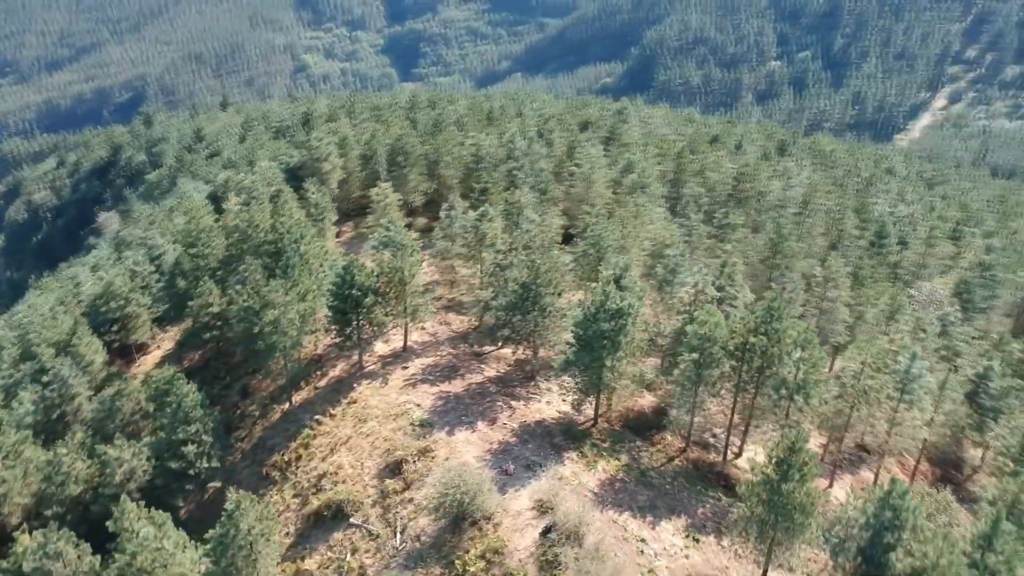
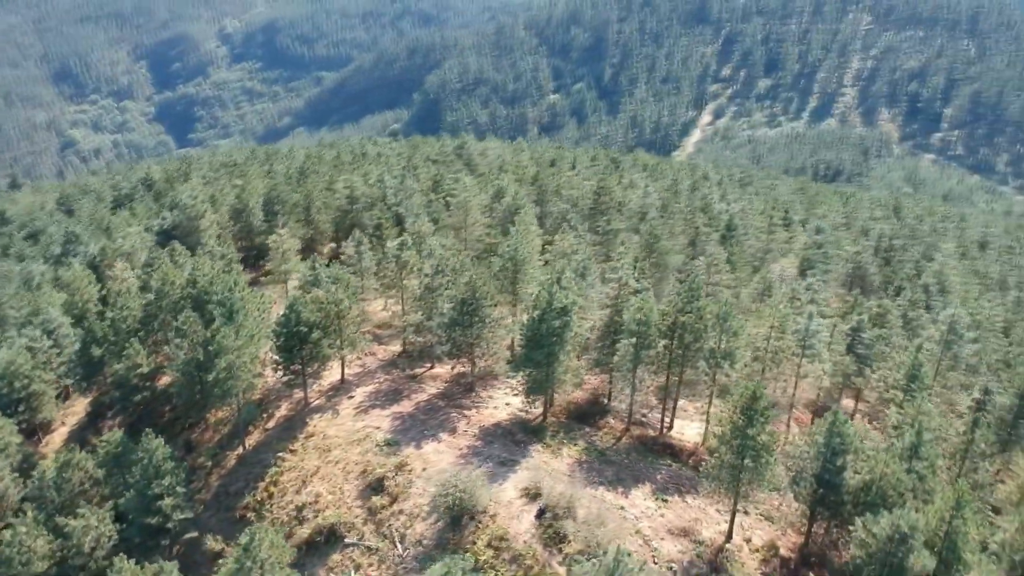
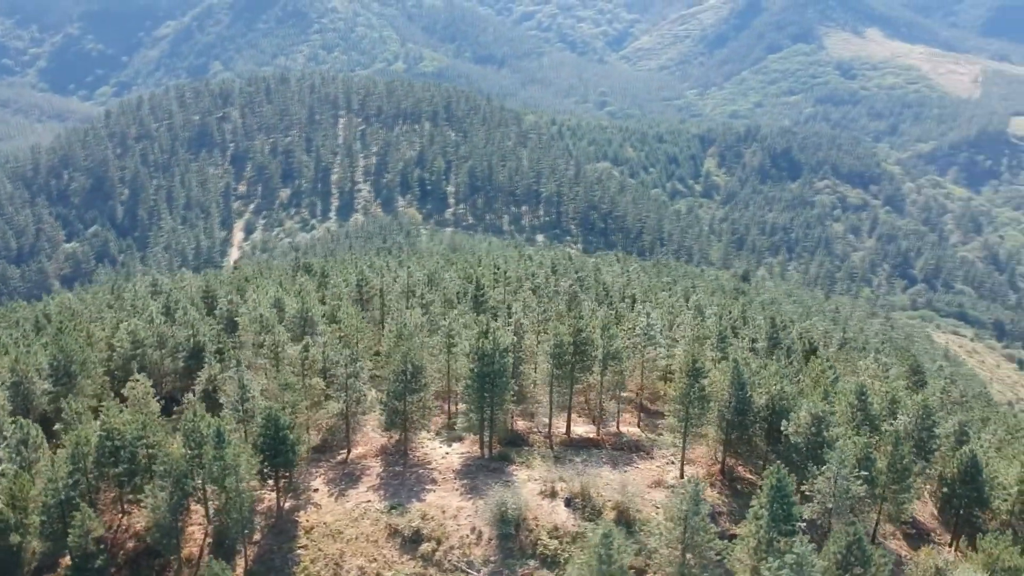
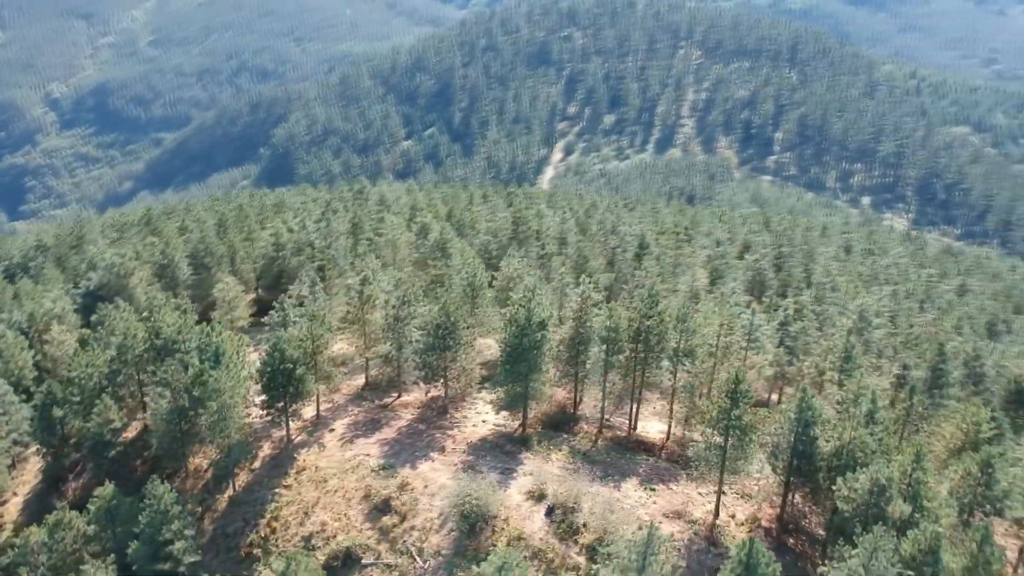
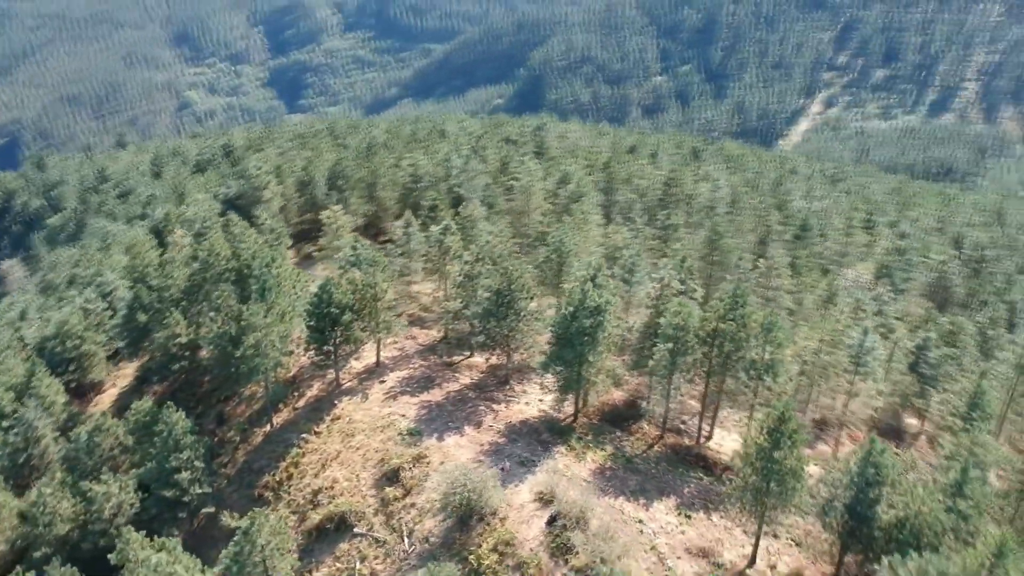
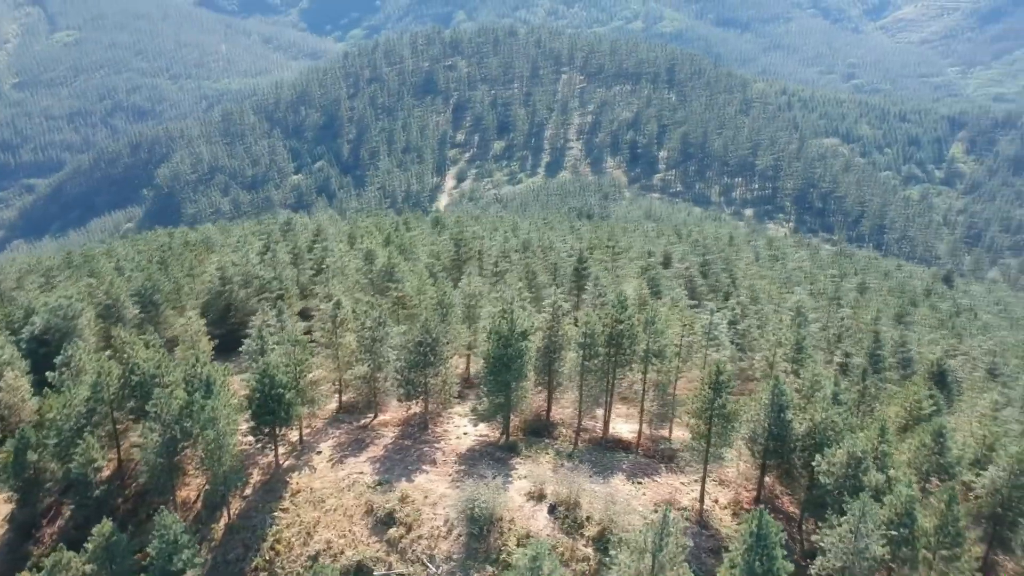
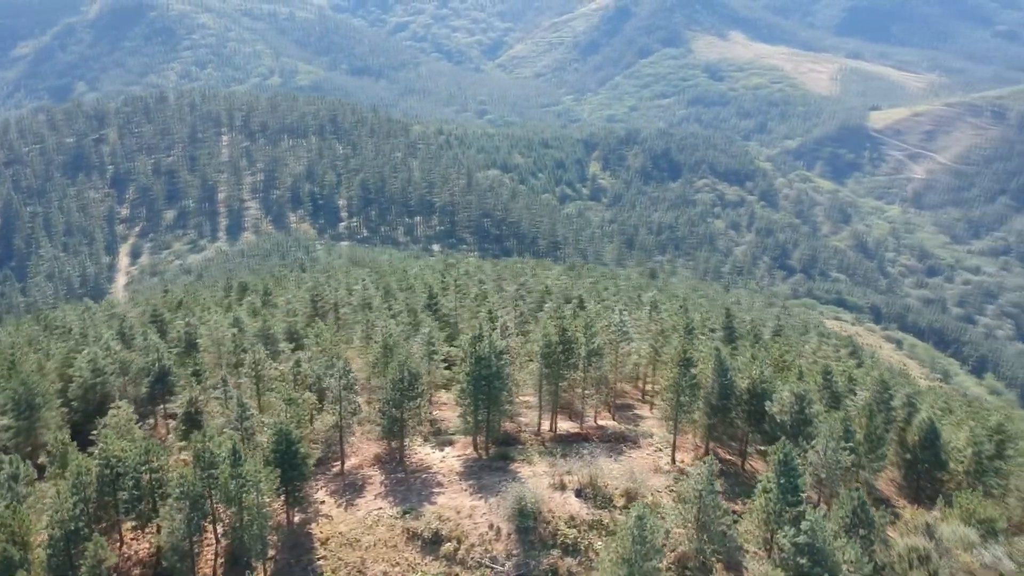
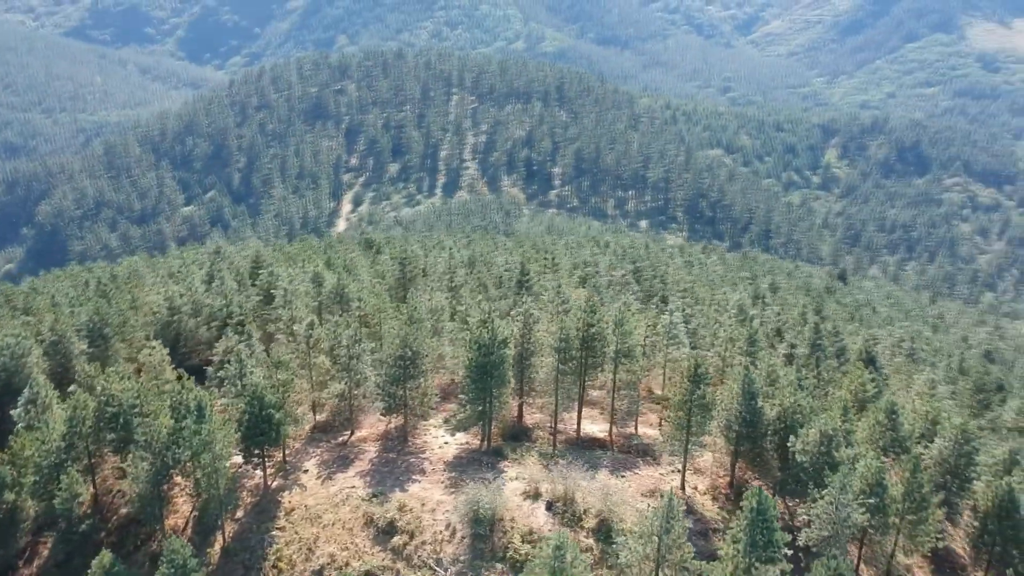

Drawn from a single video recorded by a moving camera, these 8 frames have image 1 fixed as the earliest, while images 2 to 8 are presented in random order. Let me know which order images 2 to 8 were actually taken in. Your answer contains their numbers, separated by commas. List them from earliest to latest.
5, 2, 4, 6, 8, 3, 7
